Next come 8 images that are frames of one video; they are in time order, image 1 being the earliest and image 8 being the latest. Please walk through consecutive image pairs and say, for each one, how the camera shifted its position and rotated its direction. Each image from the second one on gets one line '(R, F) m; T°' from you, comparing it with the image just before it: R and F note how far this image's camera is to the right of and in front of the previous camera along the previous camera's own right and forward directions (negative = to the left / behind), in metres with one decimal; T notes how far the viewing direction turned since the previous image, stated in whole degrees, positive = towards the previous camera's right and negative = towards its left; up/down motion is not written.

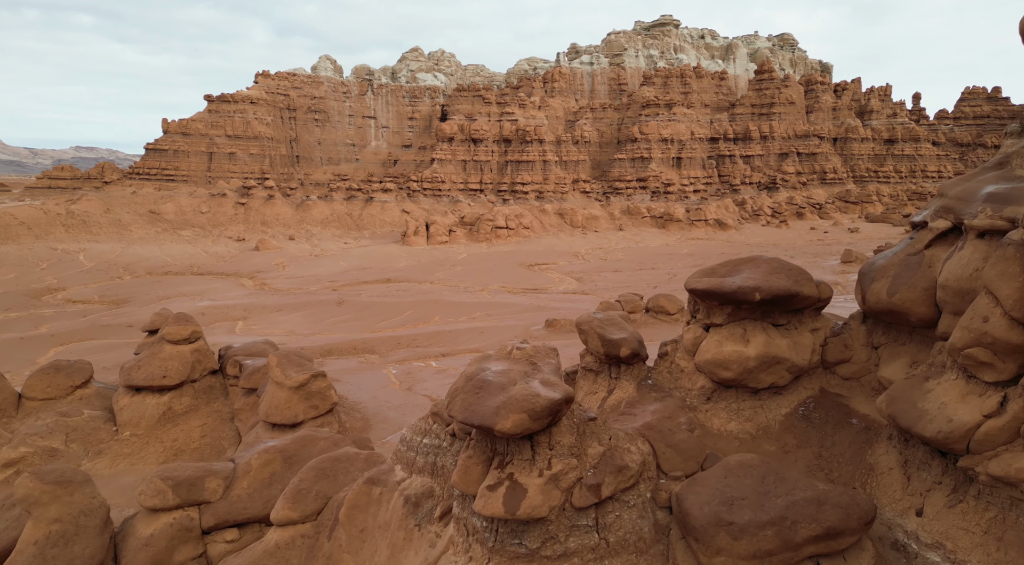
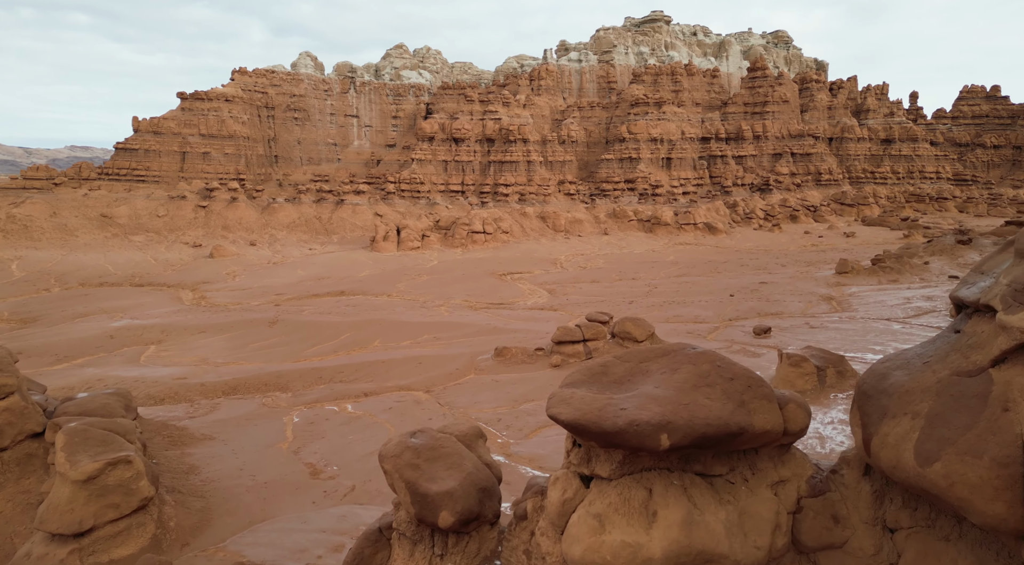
(+0.7, +1.4) m; 0°
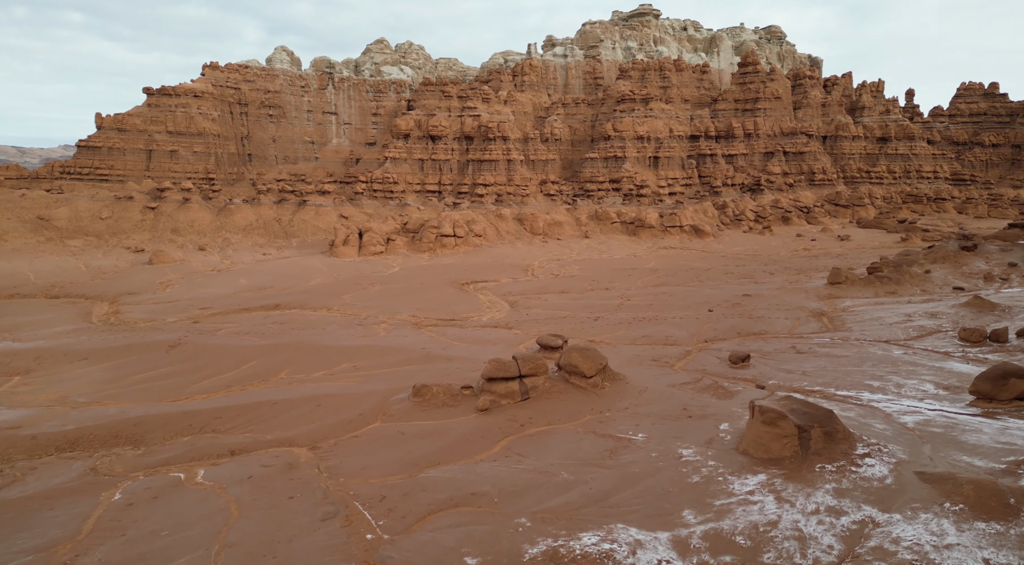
(+0.8, +1.6) m; 0°
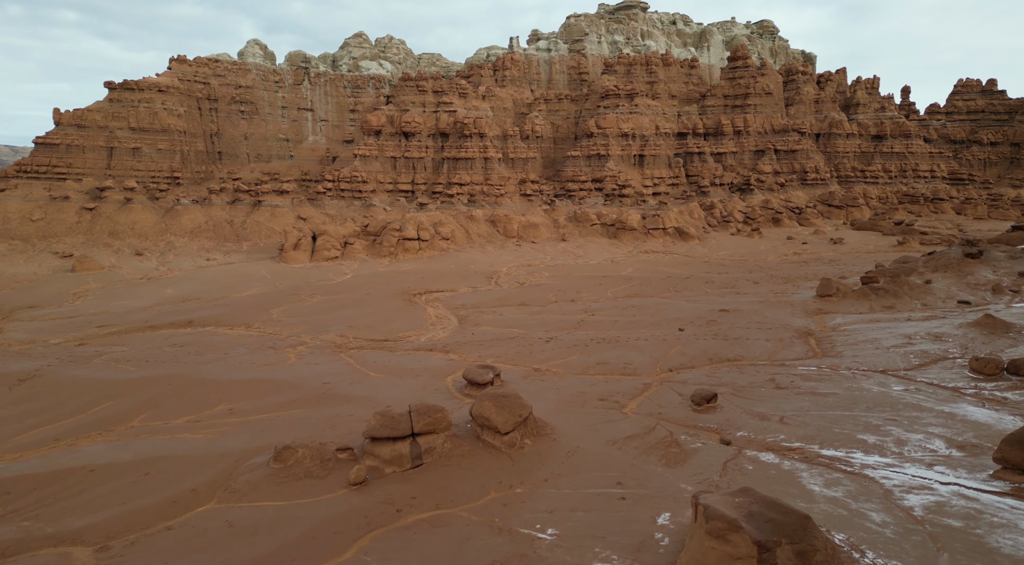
(+0.9, +1.6) m; 0°
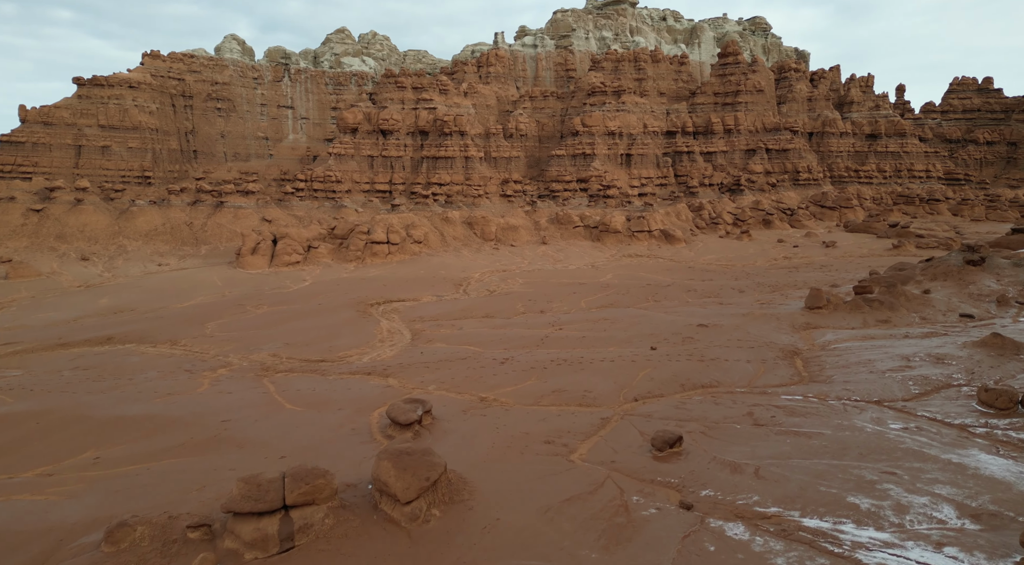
(+0.6, +1.1) m; 0°
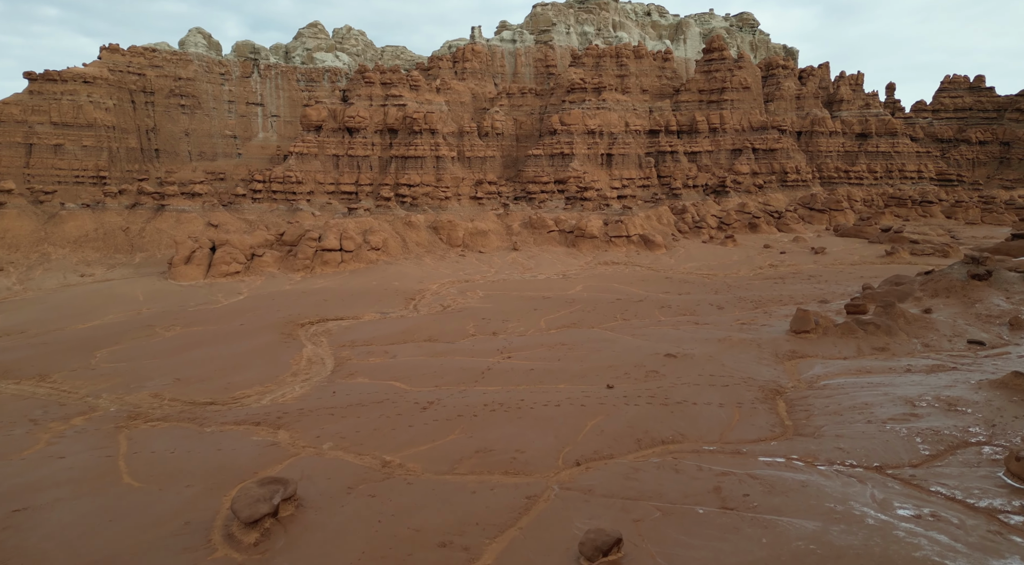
(+0.7, +1.6) m; +1°
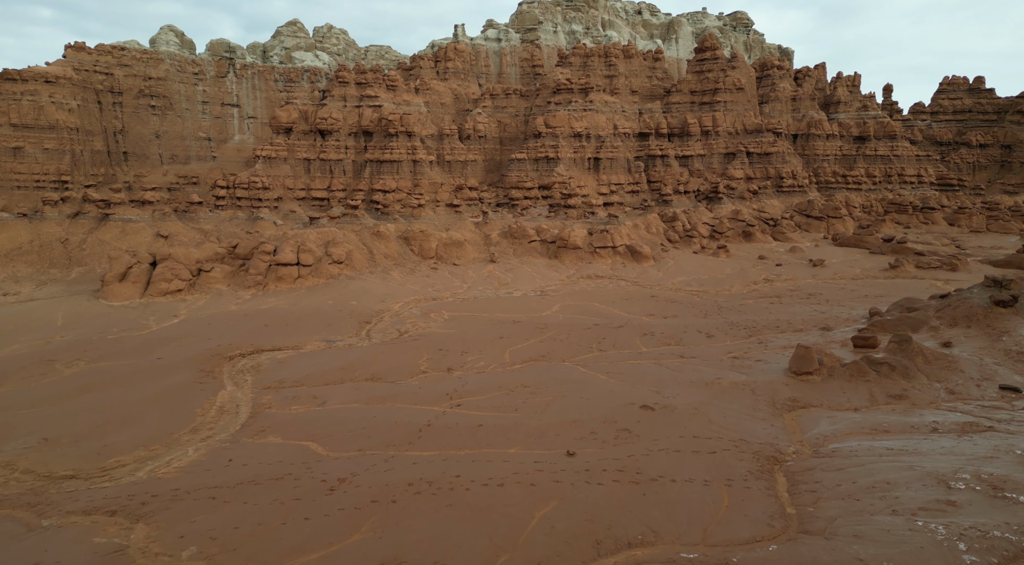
(+0.6, +1.5) m; 0°
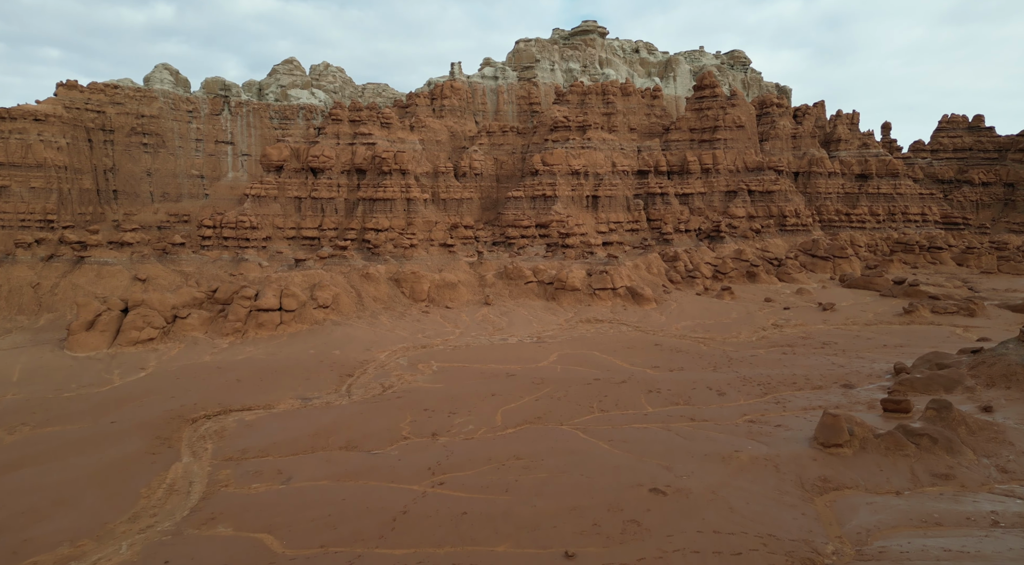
(+0.1, +0.9) m; 0°
